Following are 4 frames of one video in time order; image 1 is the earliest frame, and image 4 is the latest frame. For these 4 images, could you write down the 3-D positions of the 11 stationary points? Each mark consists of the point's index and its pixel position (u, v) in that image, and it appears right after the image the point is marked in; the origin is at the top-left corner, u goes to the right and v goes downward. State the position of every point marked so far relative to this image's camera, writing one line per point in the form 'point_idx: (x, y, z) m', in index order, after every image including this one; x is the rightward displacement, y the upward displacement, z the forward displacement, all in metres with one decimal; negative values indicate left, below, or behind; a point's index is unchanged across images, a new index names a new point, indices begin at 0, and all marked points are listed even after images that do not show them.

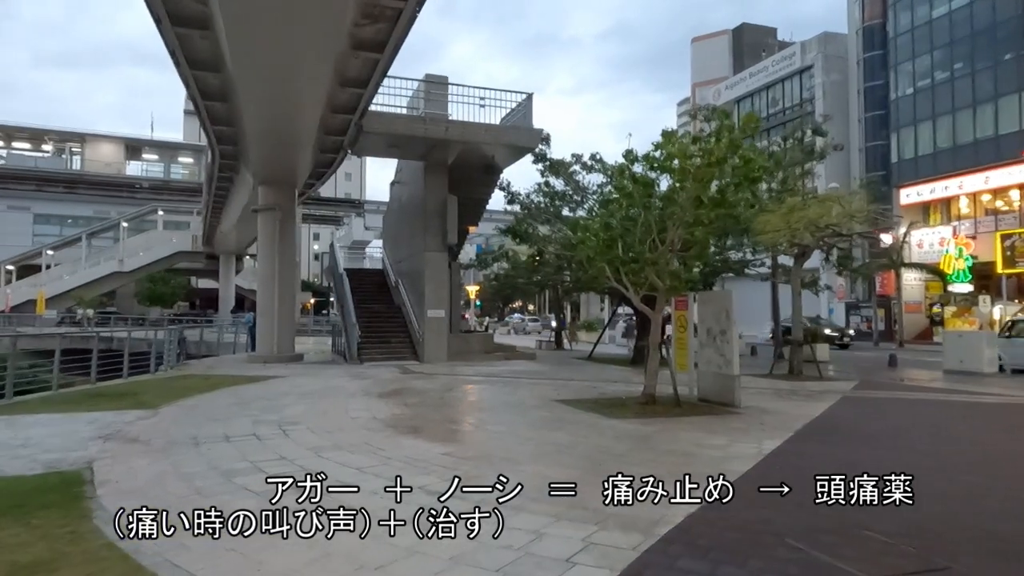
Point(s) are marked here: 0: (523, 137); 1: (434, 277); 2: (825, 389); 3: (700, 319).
0: (+0.3, +4.3, +18.9) m
1: (-2.3, +0.3, +19.8) m
2: (+6.8, -2.2, +14.4) m
3: (+3.3, -0.5, +11.6) m
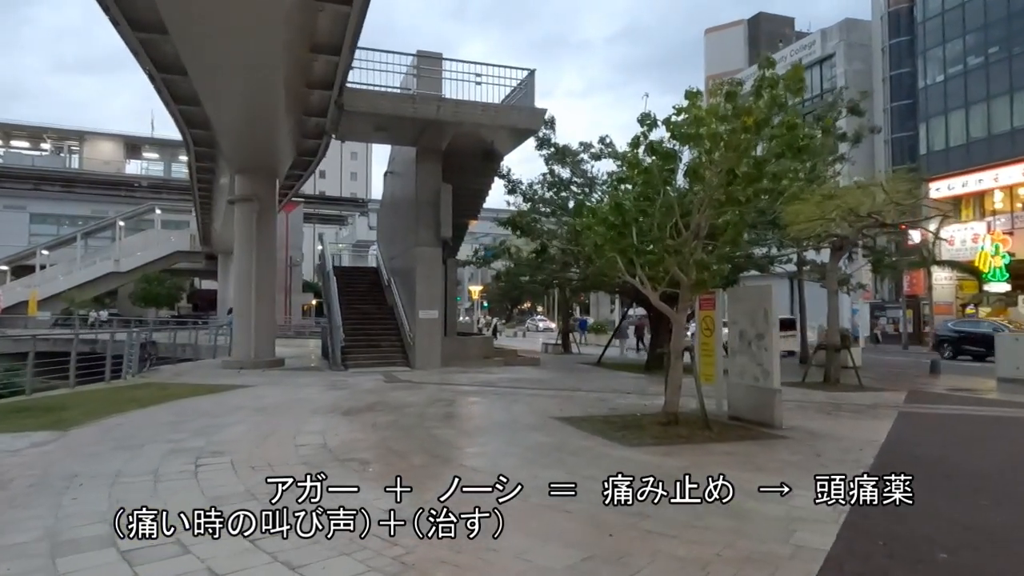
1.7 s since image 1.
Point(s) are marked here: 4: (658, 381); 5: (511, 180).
0: (+0.3, +4.4, +17.0) m
1: (-2.3, +0.4, +18.0) m
2: (+6.7, -2.1, +12.3) m
3: (+3.2, -0.5, +9.7) m
4: (+3.4, -2.2, +15.4) m
5: (0.0, +3.3, +19.6) m
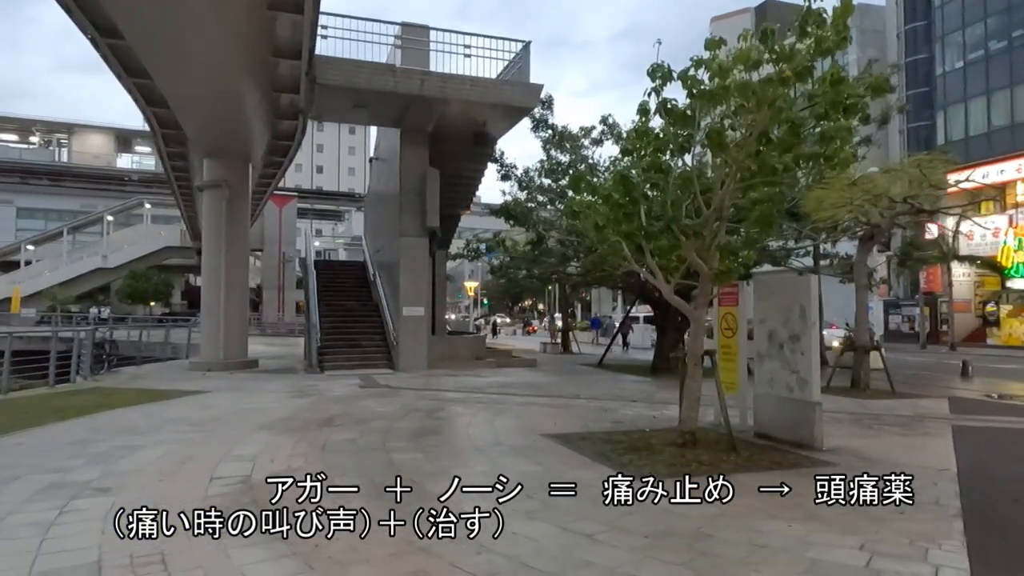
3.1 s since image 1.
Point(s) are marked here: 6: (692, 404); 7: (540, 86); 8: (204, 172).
0: (+0.1, +4.5, +15.4) m
1: (-2.5, +0.5, +16.4) m
2: (+6.5, -2.0, +10.8) m
3: (+3.0, -0.4, +8.1) m
4: (+3.2, -2.0, +13.8) m
5: (-0.2, +3.4, +18.0) m
6: (+2.0, -1.3, +7.2) m
7: (+0.7, +4.8, +15.6) m
8: (-8.1, +3.0, +17.4) m
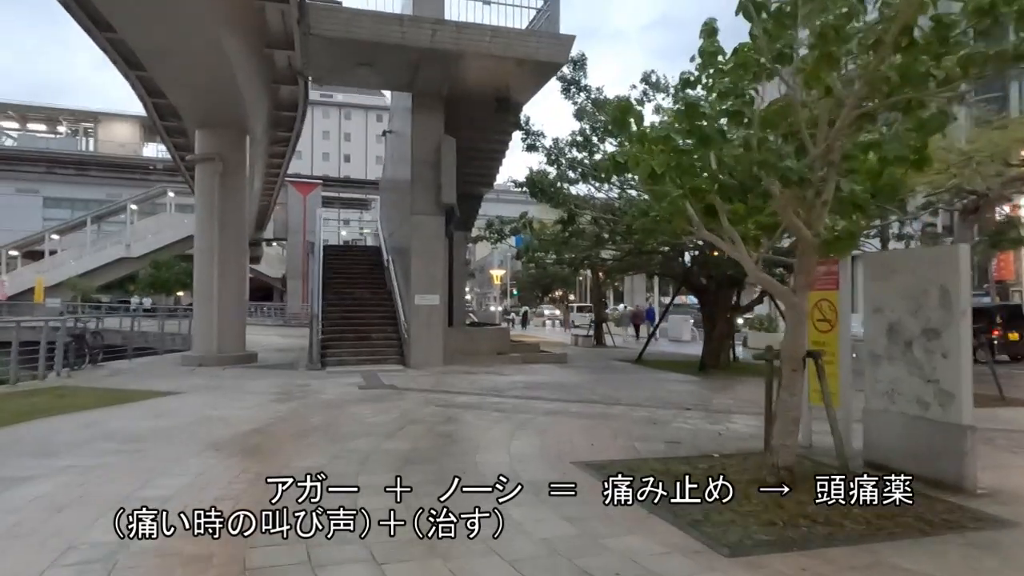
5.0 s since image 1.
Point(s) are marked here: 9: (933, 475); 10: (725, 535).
0: (+0.7, +4.8, +13.3) m
1: (-1.9, +0.8, +14.4) m
2: (+6.8, -1.8, +8.4) m
3: (+3.2, -0.2, +5.9) m
4: (+3.6, -1.8, +11.6) m
5: (+0.5, +3.7, +15.9) m
6: (+2.1, -1.1, +5.1) m
7: (+1.2, +5.1, +13.5) m
8: (-7.5, +3.4, +15.7) m
9: (+3.5, -1.5, +5.3) m
10: (+1.3, -1.5, +4.2) m
